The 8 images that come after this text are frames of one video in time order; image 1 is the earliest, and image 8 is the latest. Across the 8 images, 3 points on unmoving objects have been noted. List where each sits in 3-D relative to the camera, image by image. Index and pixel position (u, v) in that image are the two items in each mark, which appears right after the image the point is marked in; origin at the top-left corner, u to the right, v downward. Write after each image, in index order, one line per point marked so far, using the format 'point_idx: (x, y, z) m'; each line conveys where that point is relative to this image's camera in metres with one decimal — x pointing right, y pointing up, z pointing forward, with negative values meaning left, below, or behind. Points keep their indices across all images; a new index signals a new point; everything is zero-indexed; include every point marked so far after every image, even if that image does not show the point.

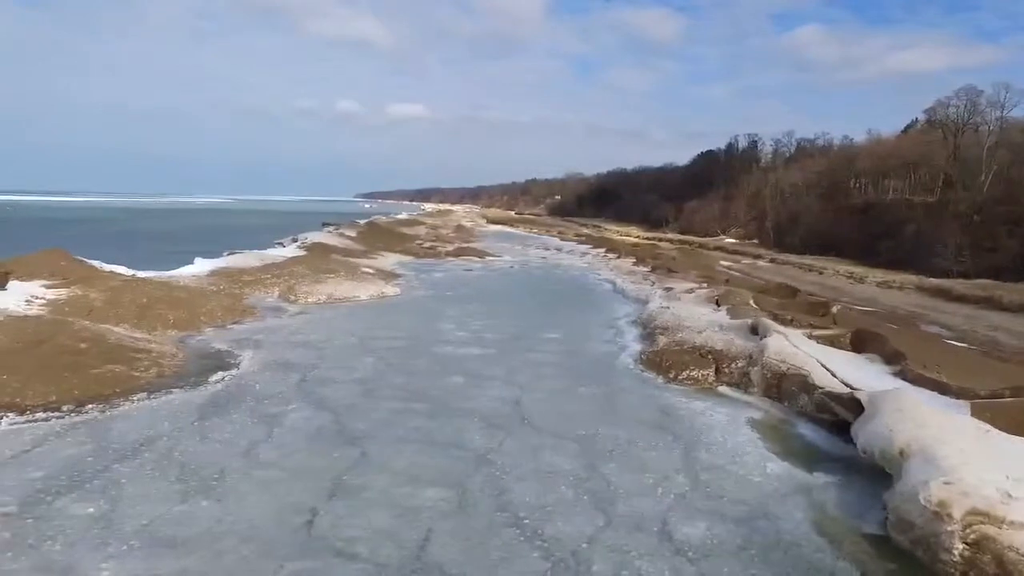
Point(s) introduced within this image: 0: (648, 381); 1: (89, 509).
0: (+3.3, -2.2, +15.6) m
1: (-5.5, -2.9, +8.7) m
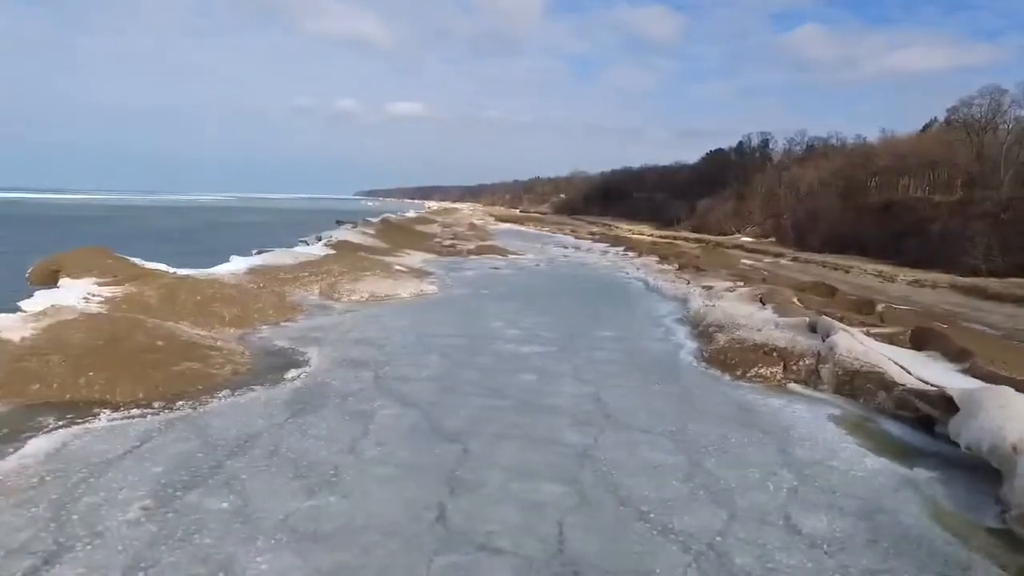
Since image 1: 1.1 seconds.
0: (+4.9, -2.2, +15.8) m
1: (-3.8, -2.9, +8.8) m
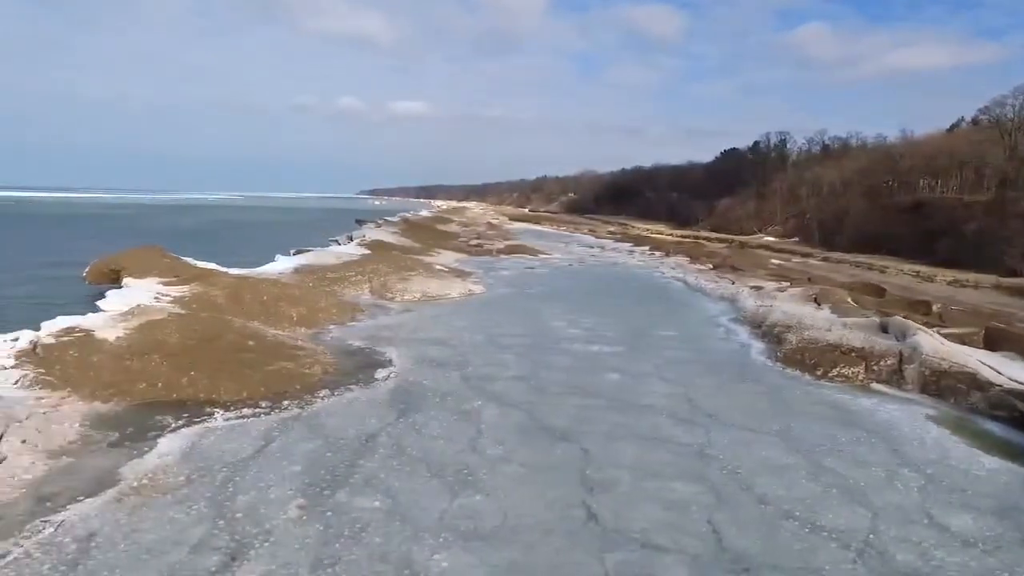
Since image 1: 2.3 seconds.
0: (+6.9, -2.2, +15.9) m
1: (-1.9, -2.9, +9.0) m
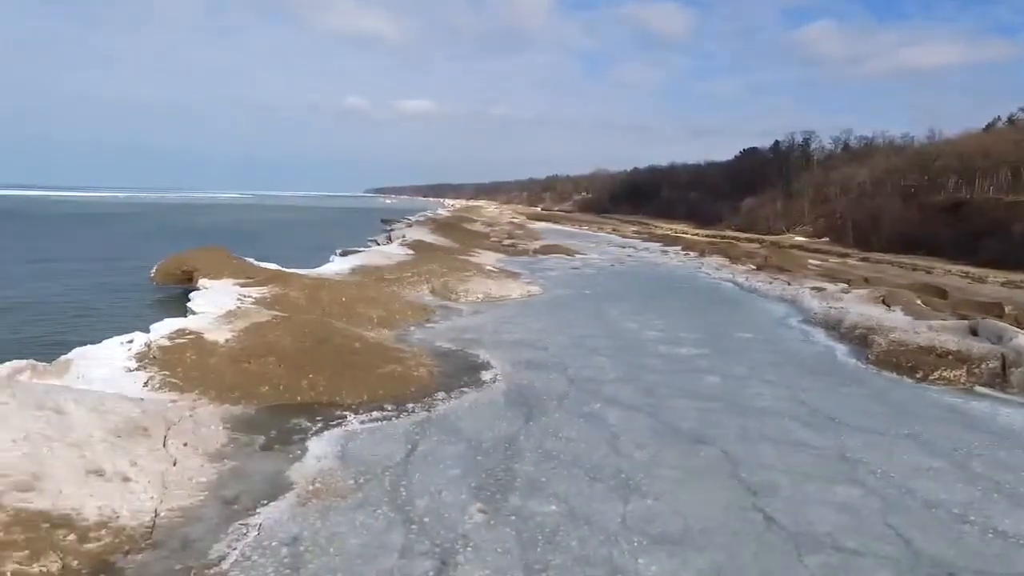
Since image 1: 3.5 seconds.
0: (+9.4, -2.3, +15.9) m
1: (+0.5, -3.0, +9.1) m
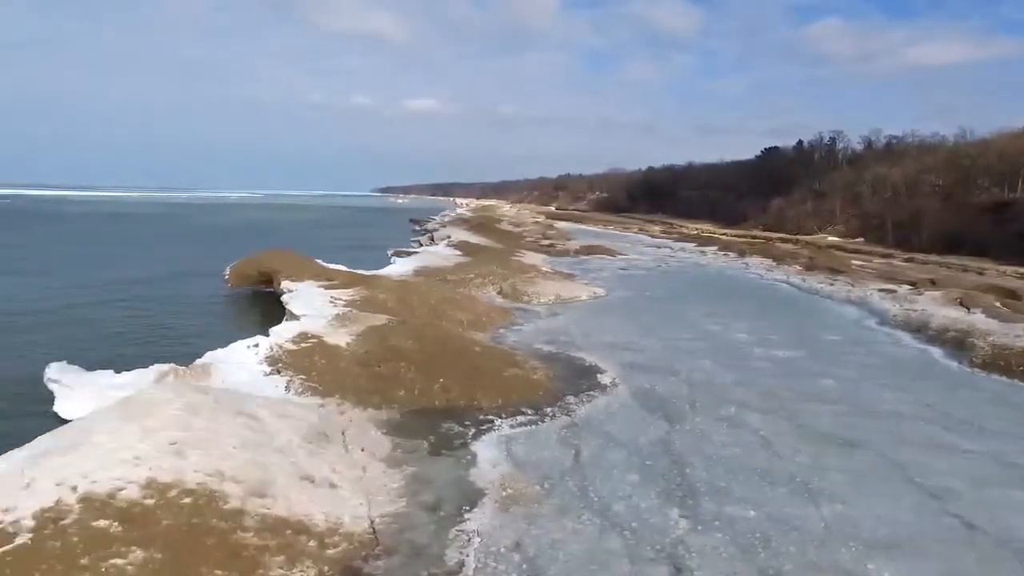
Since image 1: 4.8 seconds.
0: (+12.2, -2.4, +15.9) m
1: (+3.3, -3.1, +9.1) m
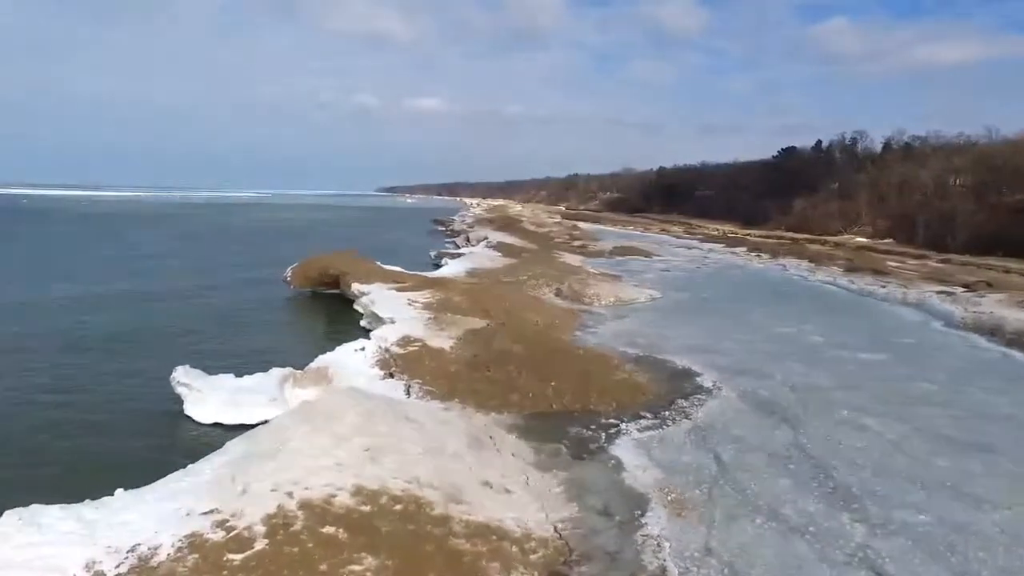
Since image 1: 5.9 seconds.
0: (+14.6, -2.4, +15.9) m
1: (+5.6, -3.2, +9.2) m
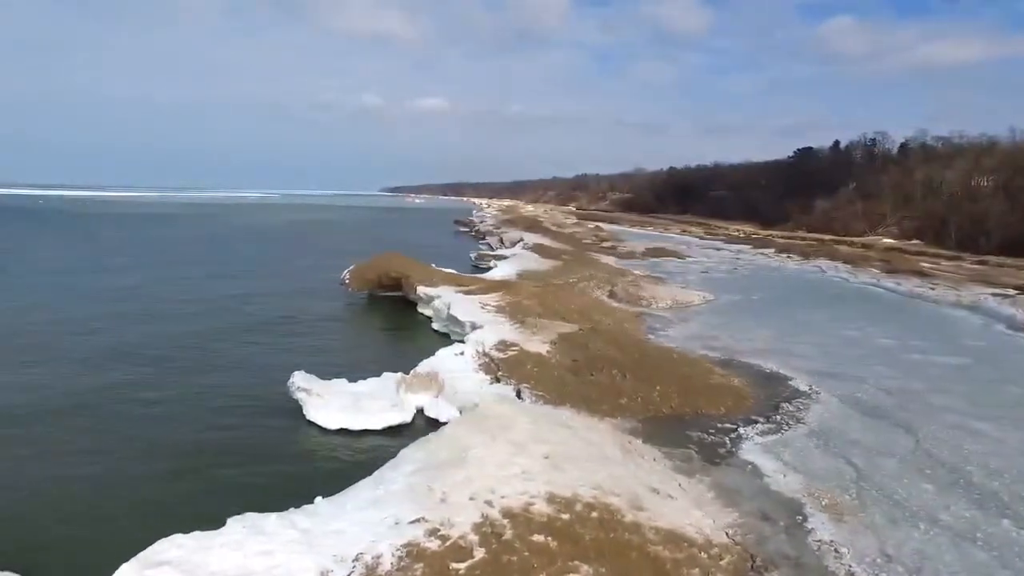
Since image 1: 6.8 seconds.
0: (+16.8, -2.5, +15.9) m
1: (+7.9, -3.3, +9.2) m
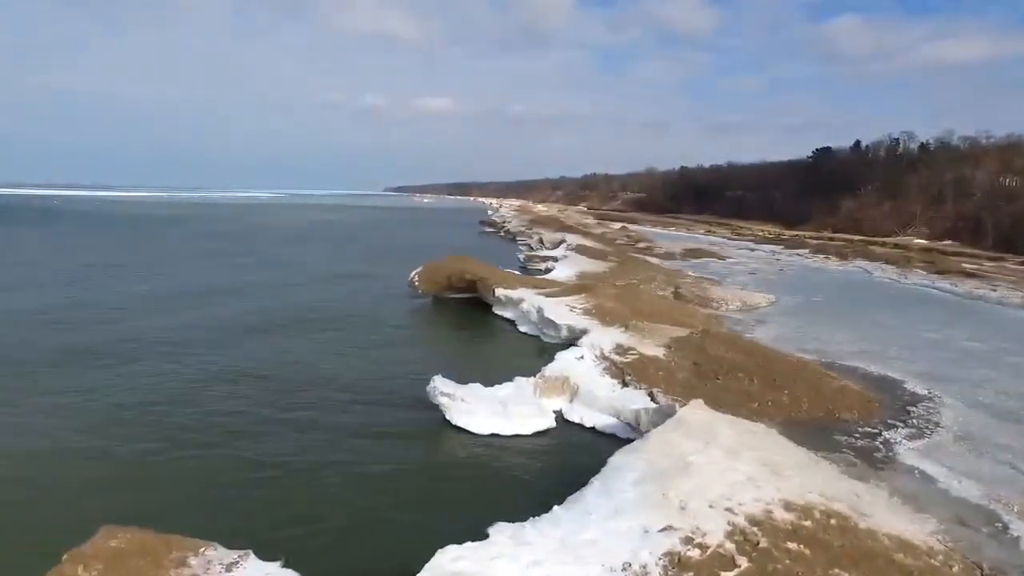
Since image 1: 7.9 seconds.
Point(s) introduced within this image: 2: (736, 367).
0: (+19.5, -2.6, +15.8) m
1: (+10.6, -3.3, +9.1) m
2: (+5.0, -1.7, +14.7) m
